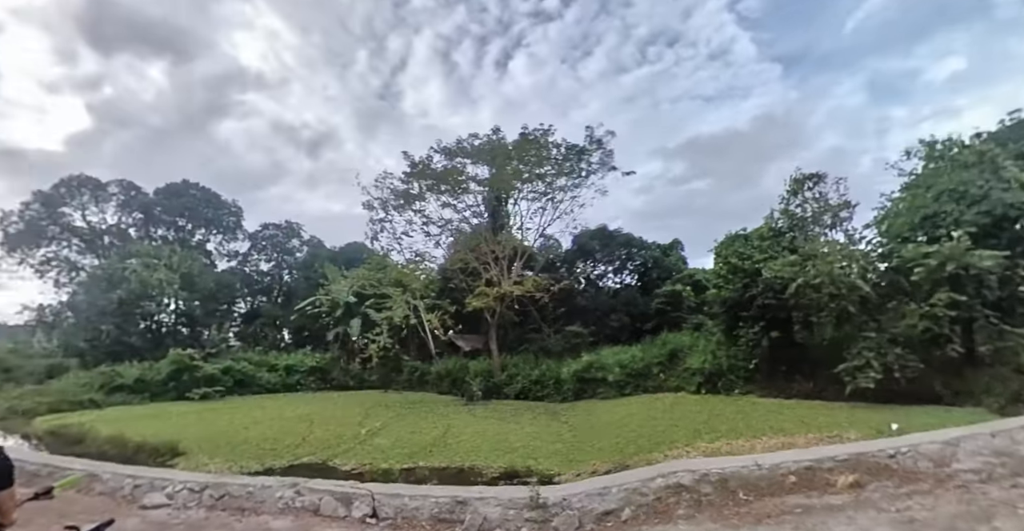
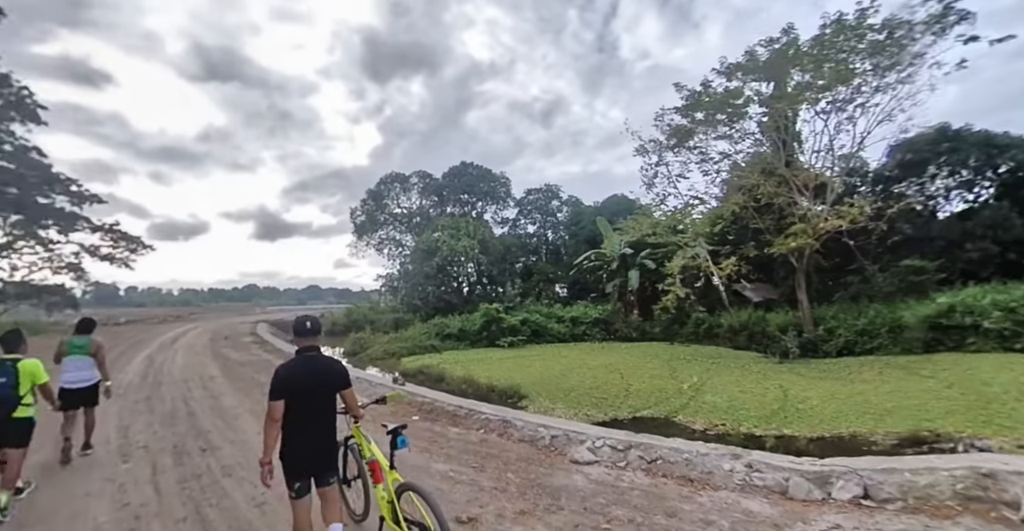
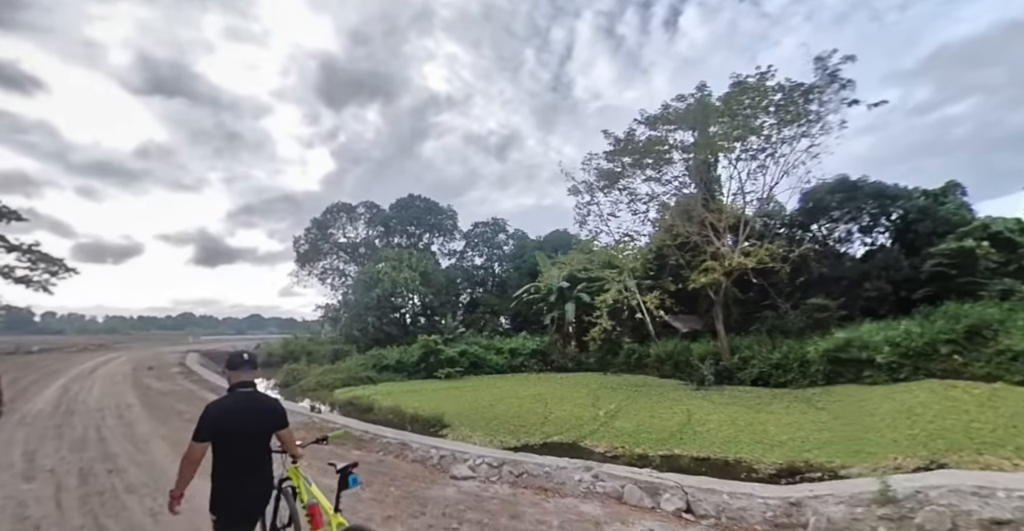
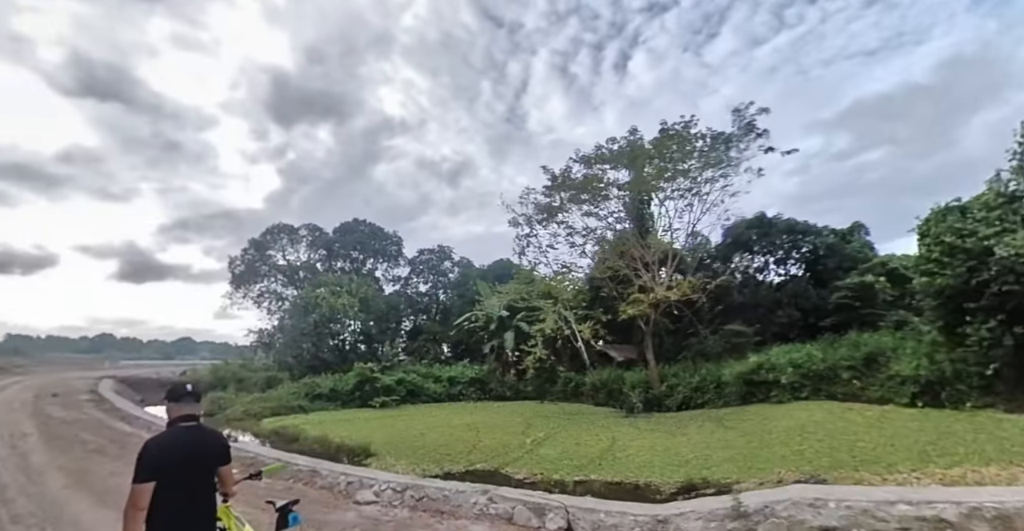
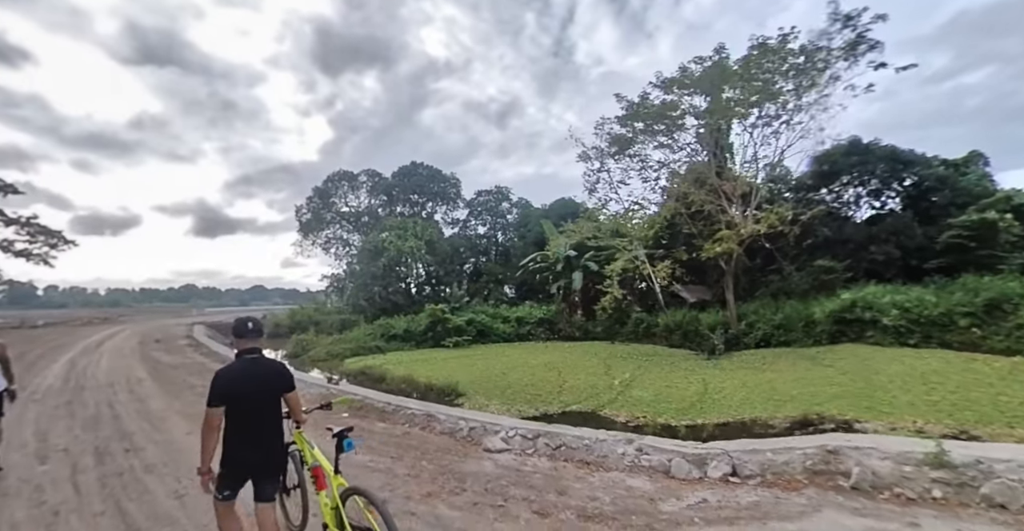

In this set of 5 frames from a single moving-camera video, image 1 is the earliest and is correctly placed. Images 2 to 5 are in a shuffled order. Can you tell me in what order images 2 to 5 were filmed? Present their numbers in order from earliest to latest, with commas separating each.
4, 3, 5, 2
